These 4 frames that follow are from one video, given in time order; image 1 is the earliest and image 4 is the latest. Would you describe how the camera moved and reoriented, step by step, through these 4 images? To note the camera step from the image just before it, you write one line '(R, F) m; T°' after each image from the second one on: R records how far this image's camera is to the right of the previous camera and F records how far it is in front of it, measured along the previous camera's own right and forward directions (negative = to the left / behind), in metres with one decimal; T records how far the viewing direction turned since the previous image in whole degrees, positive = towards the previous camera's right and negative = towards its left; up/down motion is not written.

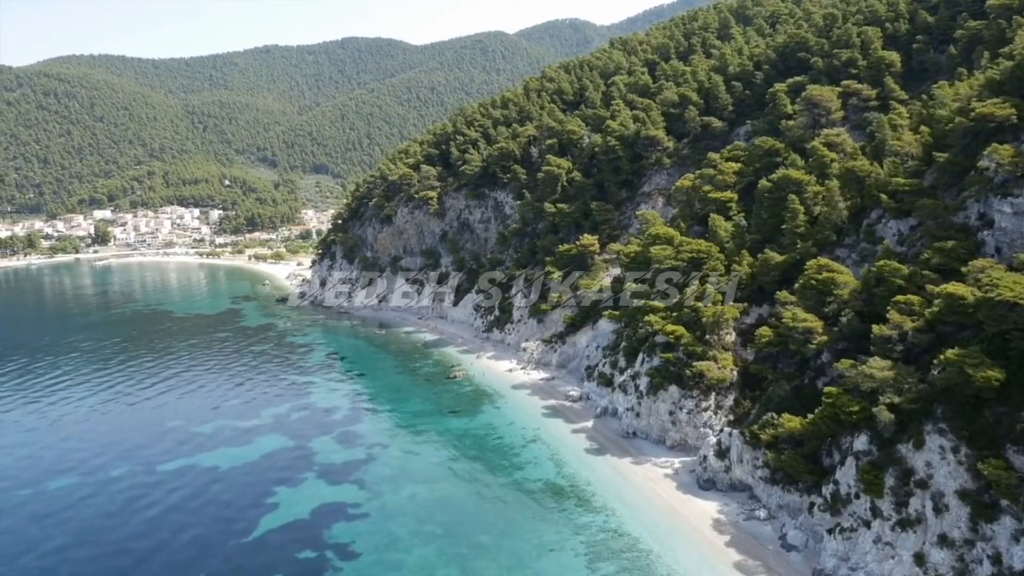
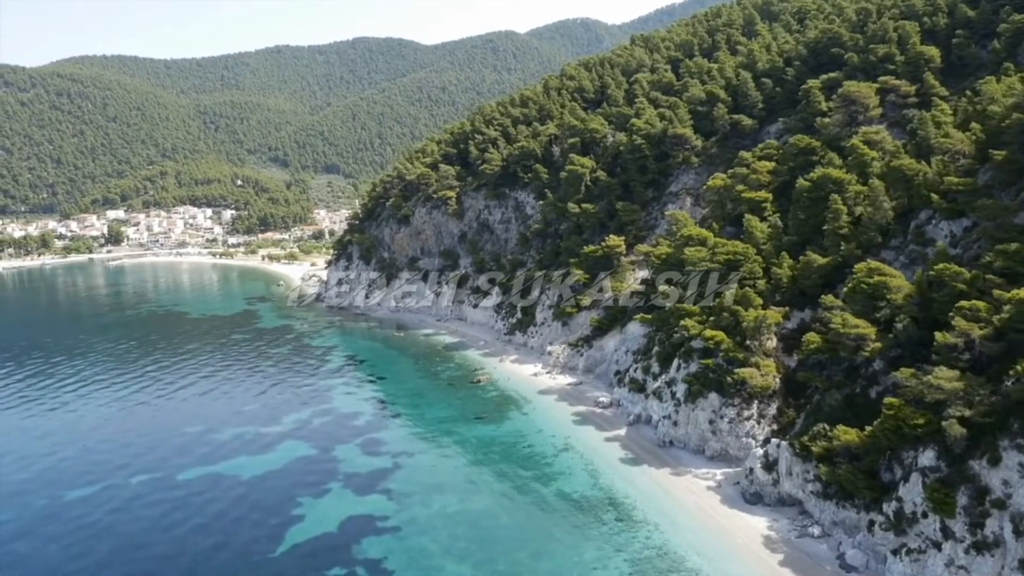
(-1.5, +1.7) m; -1°
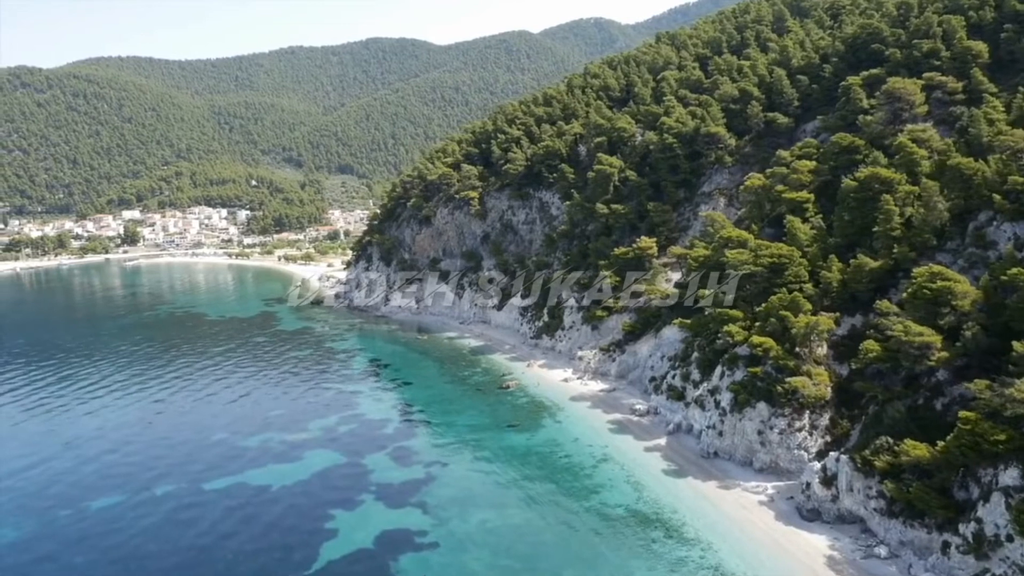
(-1.7, +1.7) m; -1°
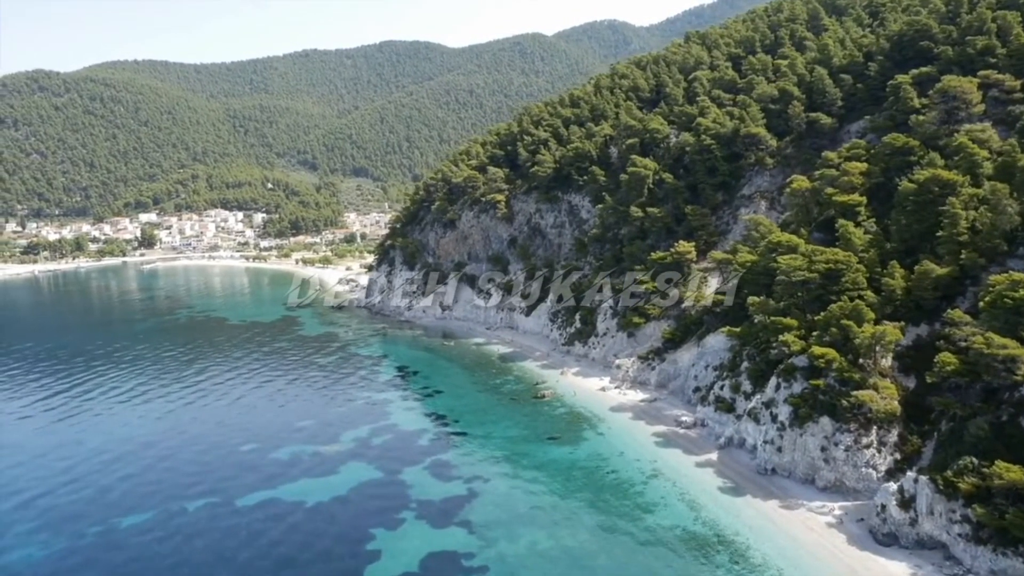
(-2.1, +2.0) m; -1°
